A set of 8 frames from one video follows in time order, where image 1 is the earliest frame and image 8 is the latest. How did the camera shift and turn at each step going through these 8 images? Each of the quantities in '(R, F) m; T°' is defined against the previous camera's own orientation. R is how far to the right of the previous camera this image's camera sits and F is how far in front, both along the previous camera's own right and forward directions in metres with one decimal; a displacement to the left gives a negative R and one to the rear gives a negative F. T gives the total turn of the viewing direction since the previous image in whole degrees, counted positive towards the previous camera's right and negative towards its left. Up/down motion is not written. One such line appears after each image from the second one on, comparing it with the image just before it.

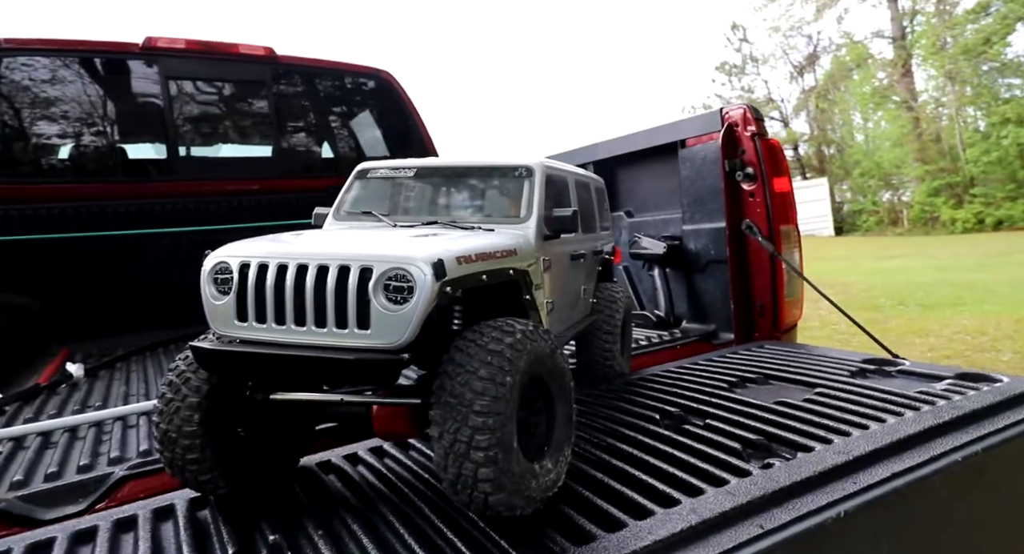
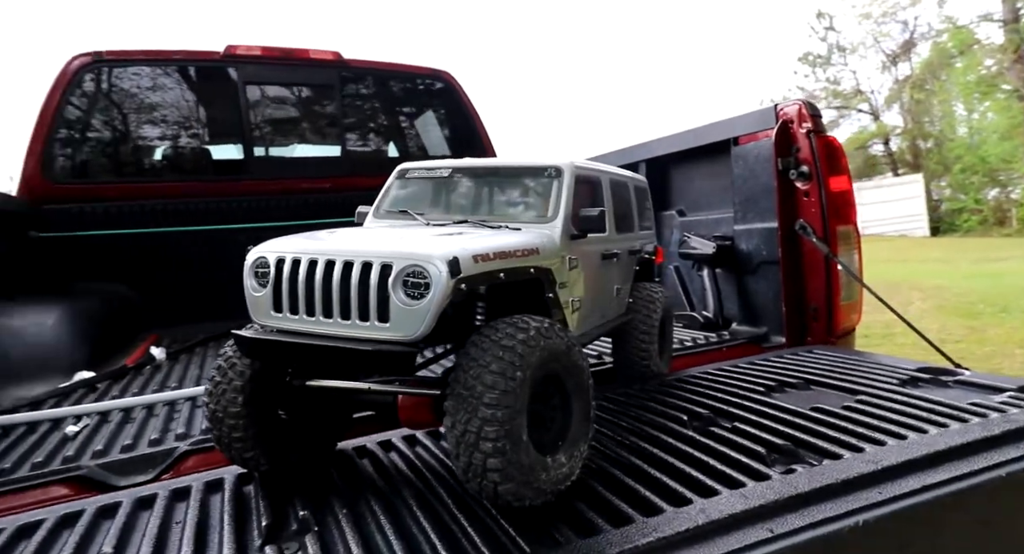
(+0.2, -0.1) m; -6°
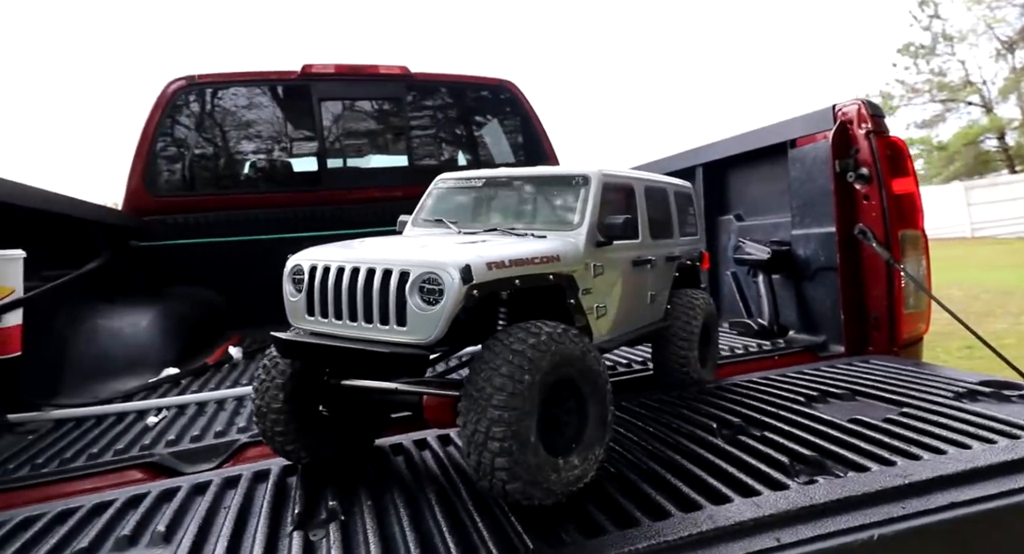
(+0.2, -0.1) m; -7°
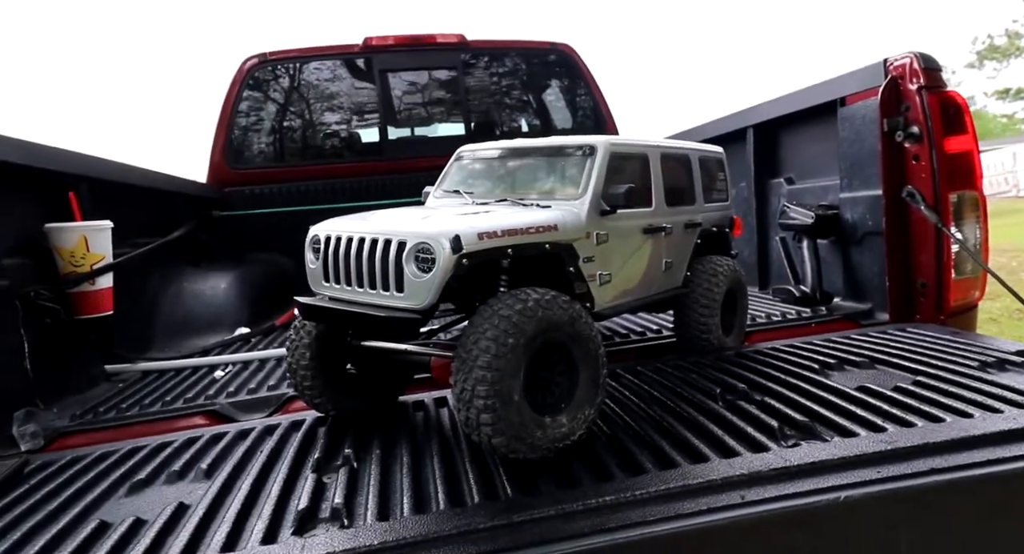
(+0.3, -0.1) m; -7°
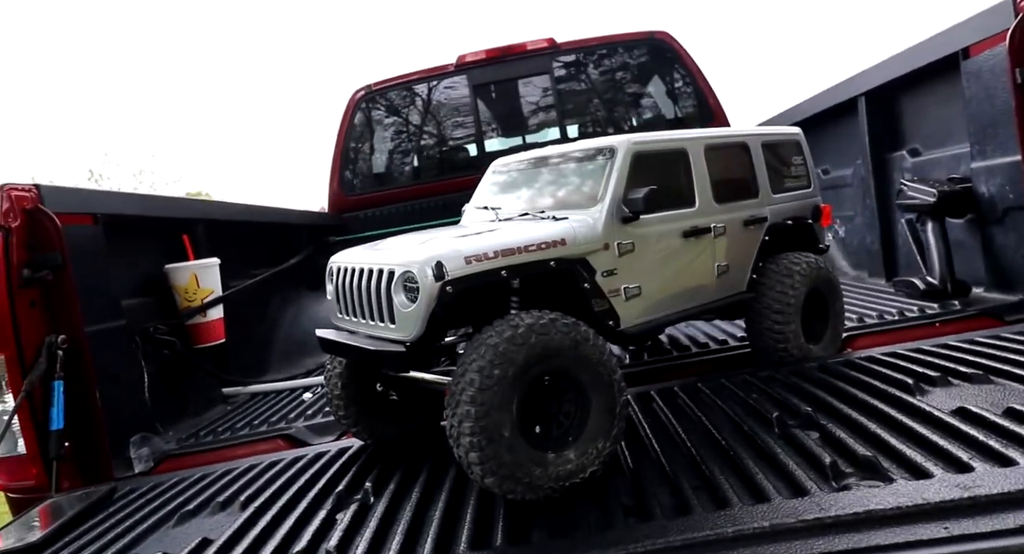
(+0.5, +0.2) m; -14°
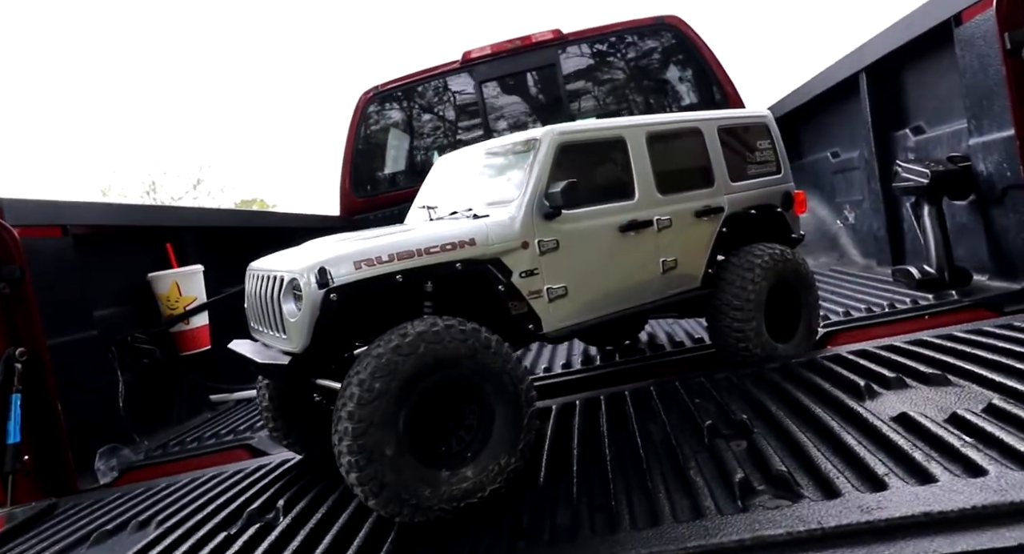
(+0.4, +0.2) m; -4°
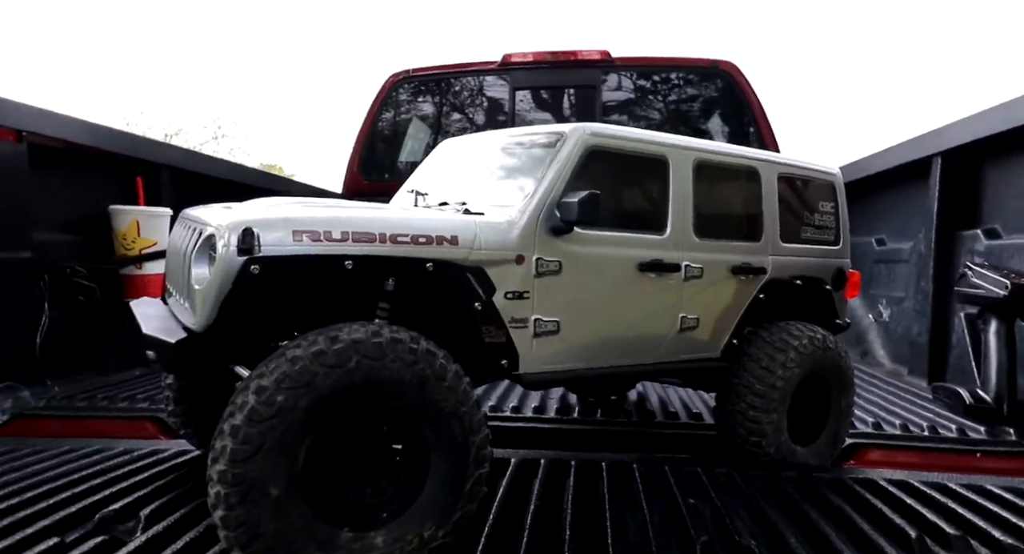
(0.0, +0.4) m; 0°
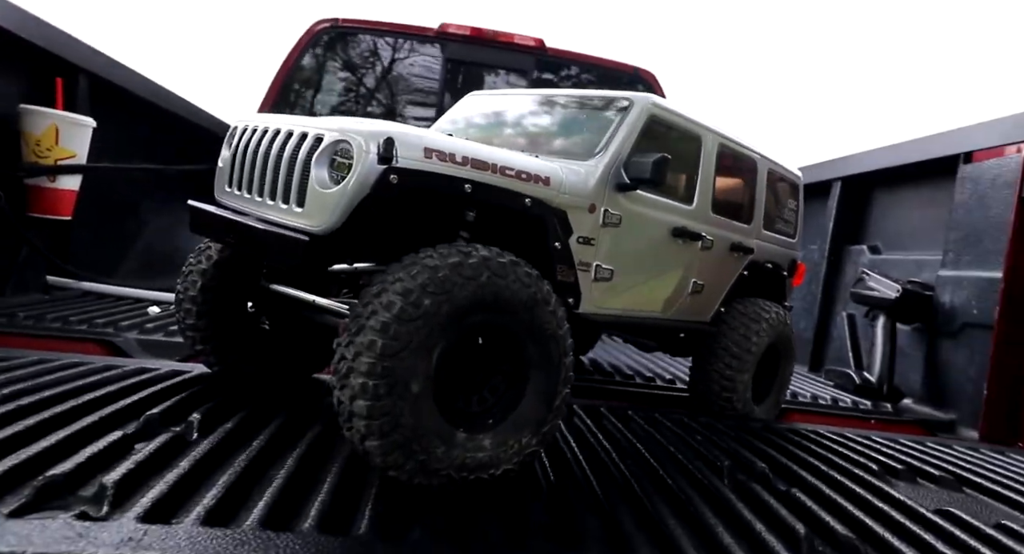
(-0.6, -0.1) m; +13°
